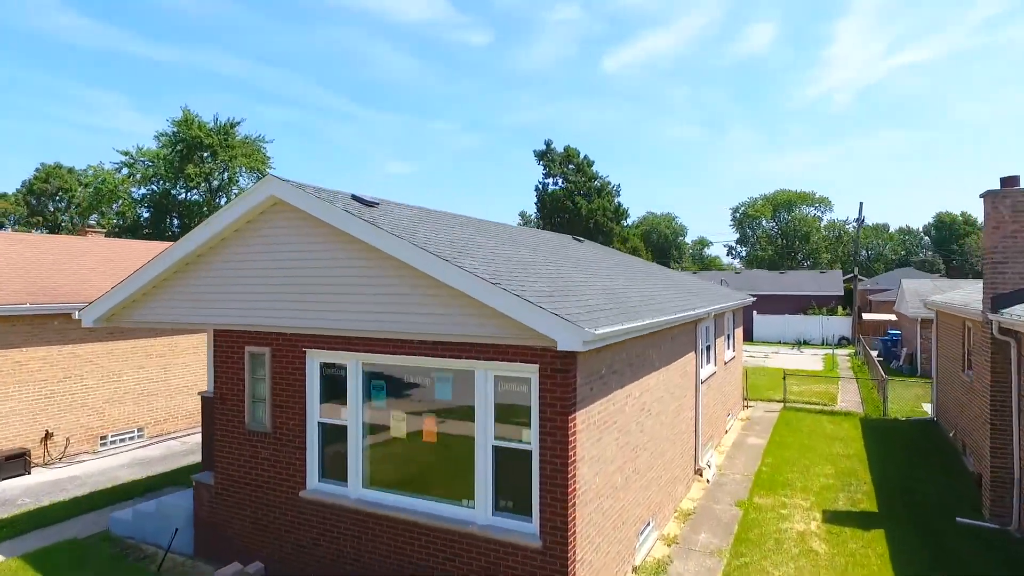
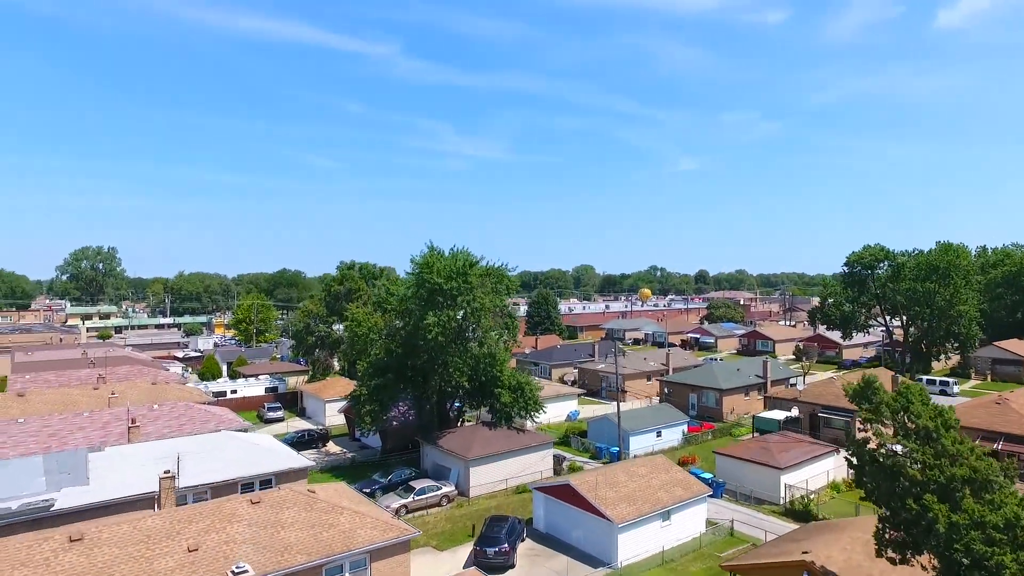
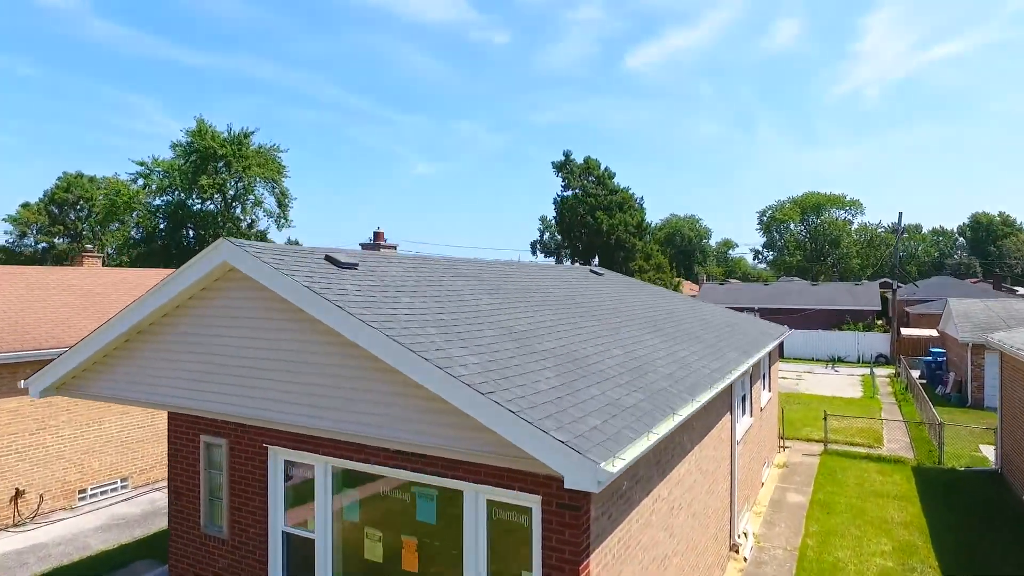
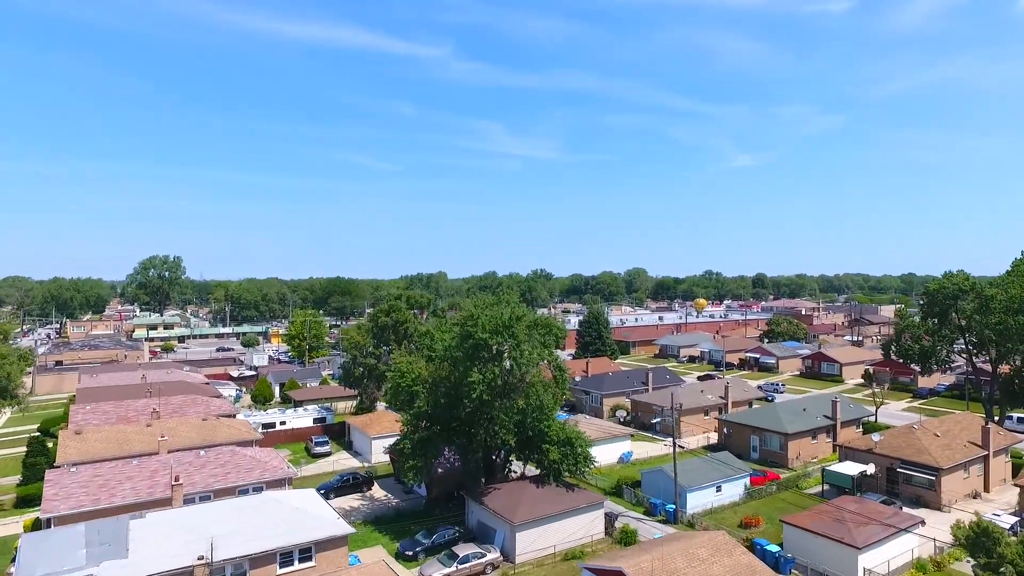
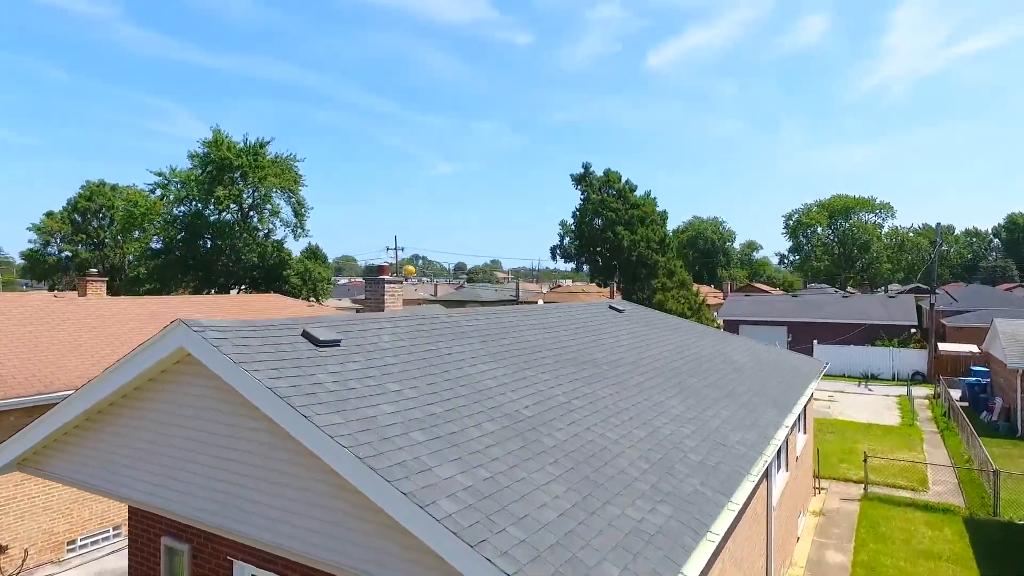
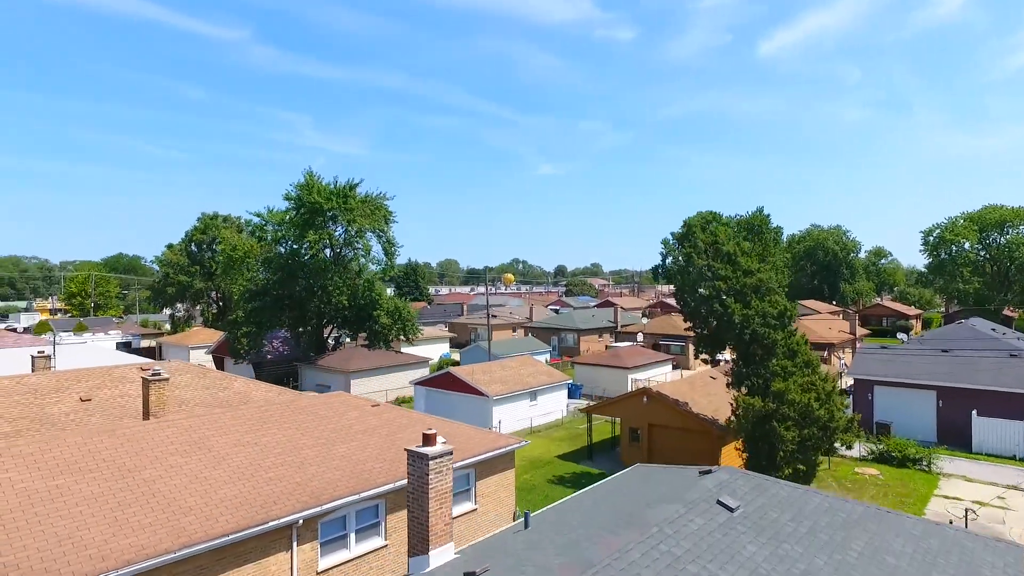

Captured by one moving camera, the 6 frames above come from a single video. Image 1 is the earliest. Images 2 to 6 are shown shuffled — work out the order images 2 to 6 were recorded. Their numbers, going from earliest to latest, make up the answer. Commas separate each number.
3, 5, 6, 2, 4
